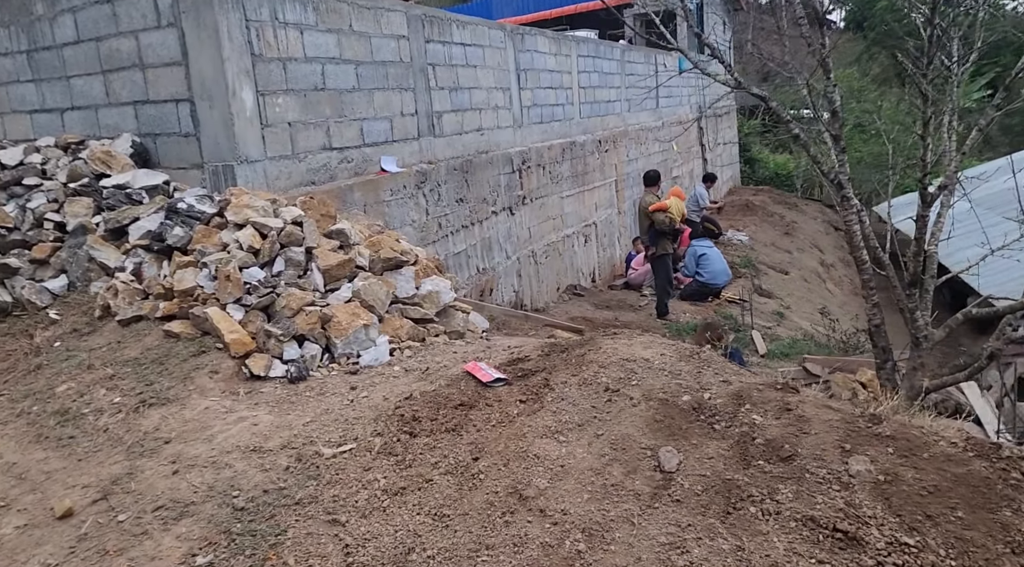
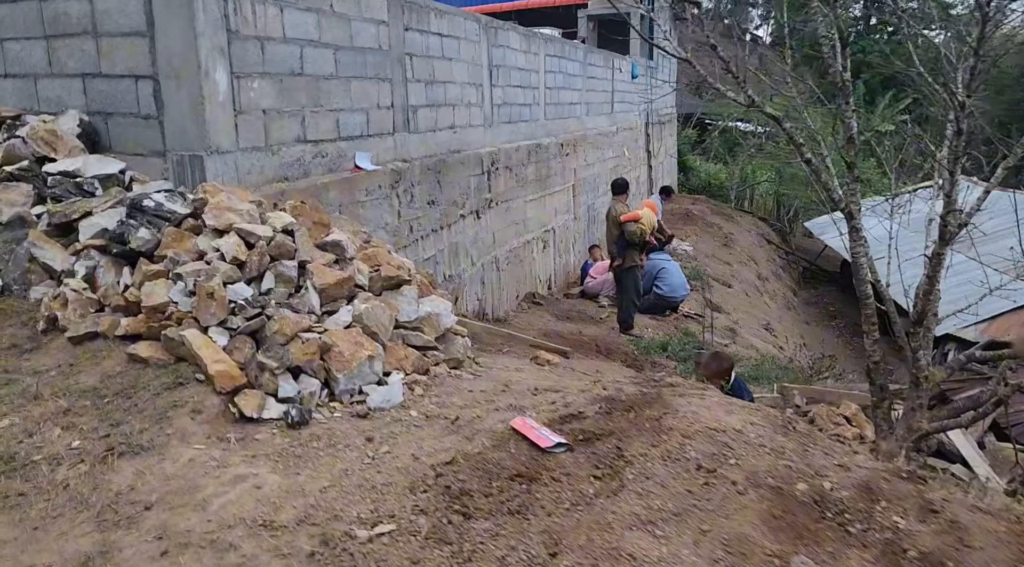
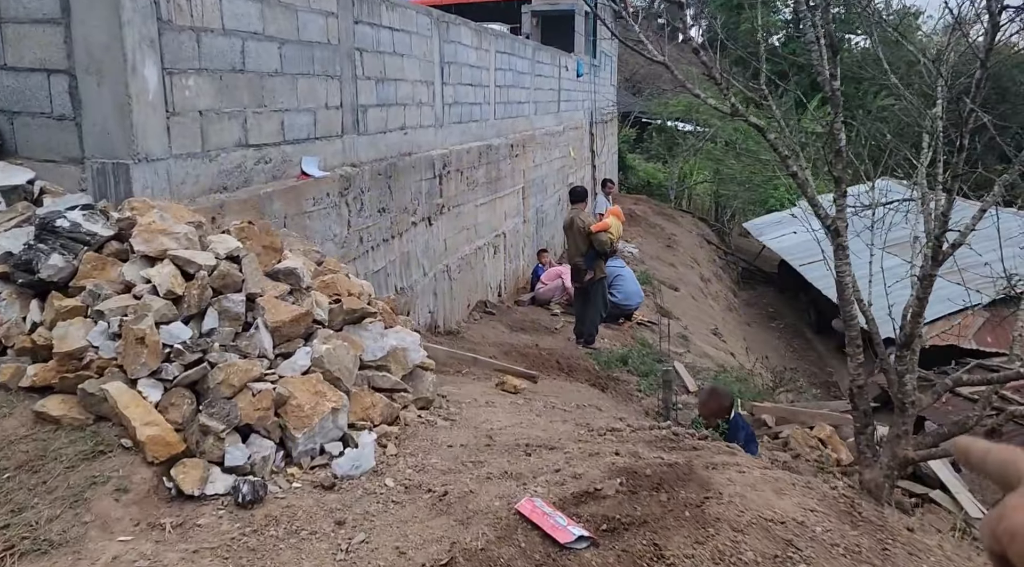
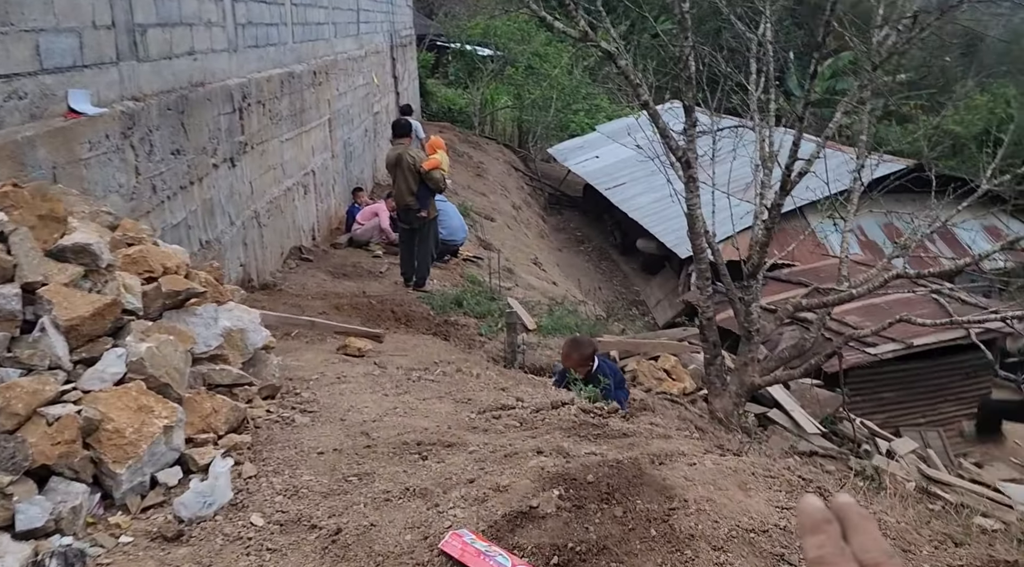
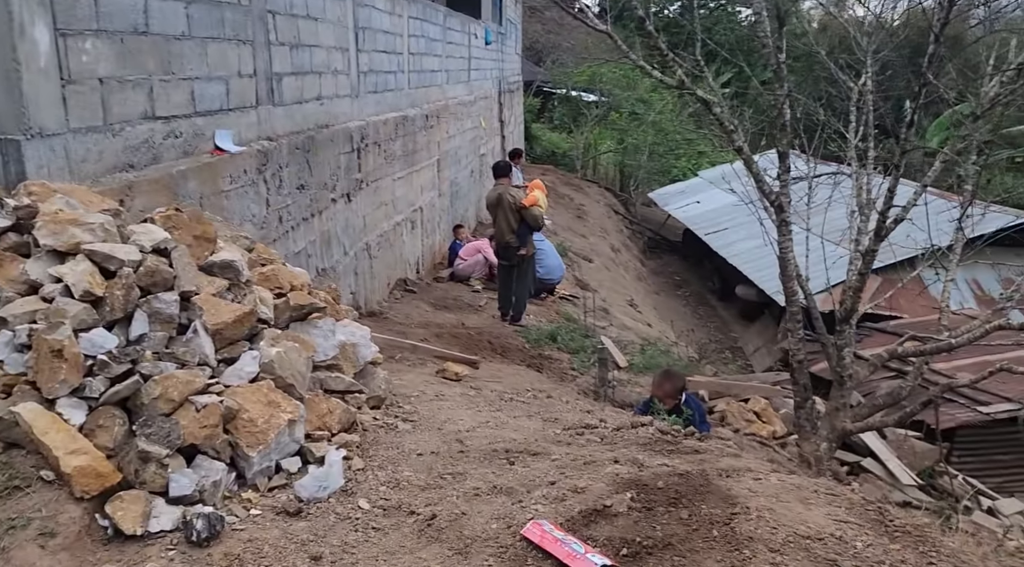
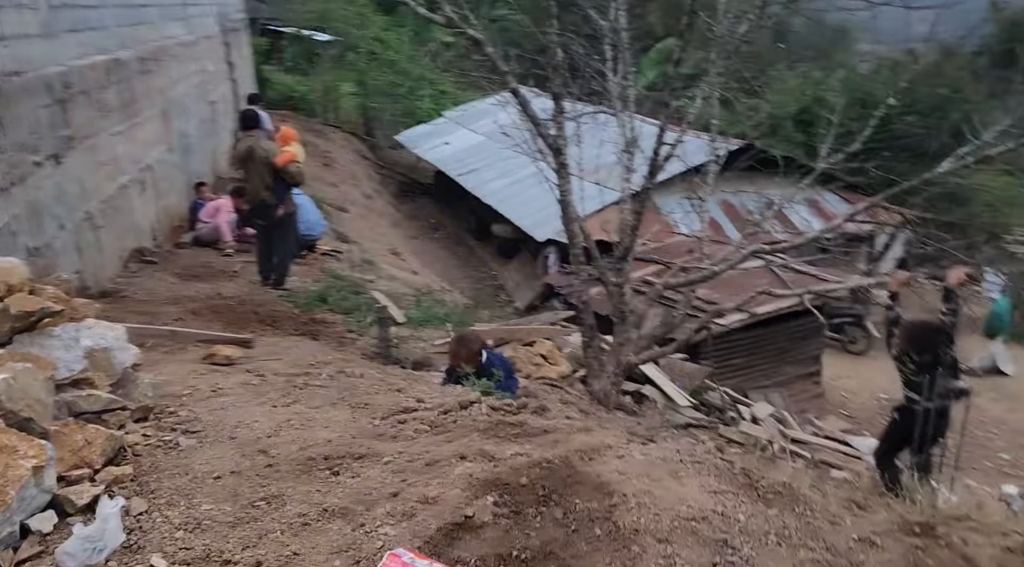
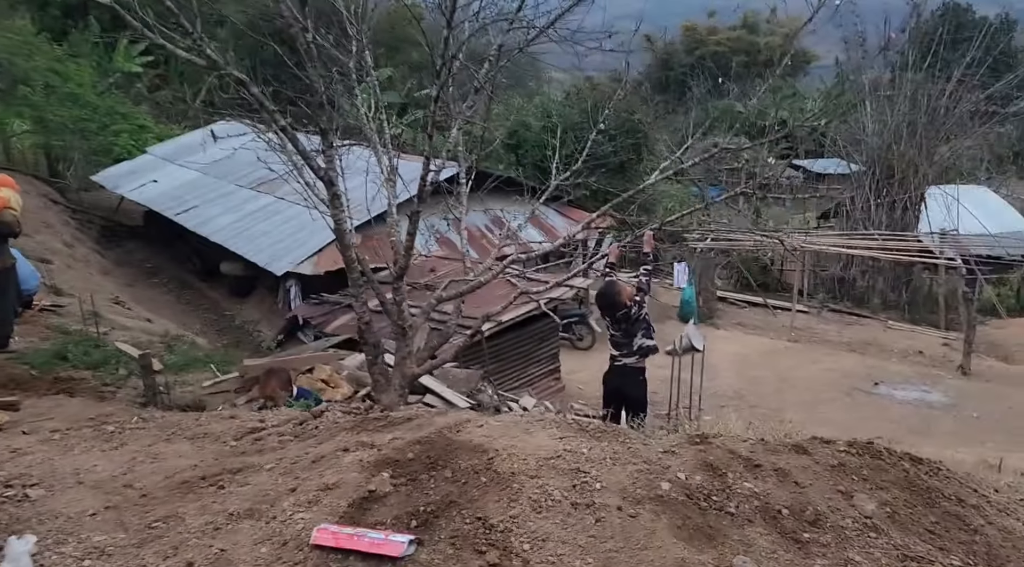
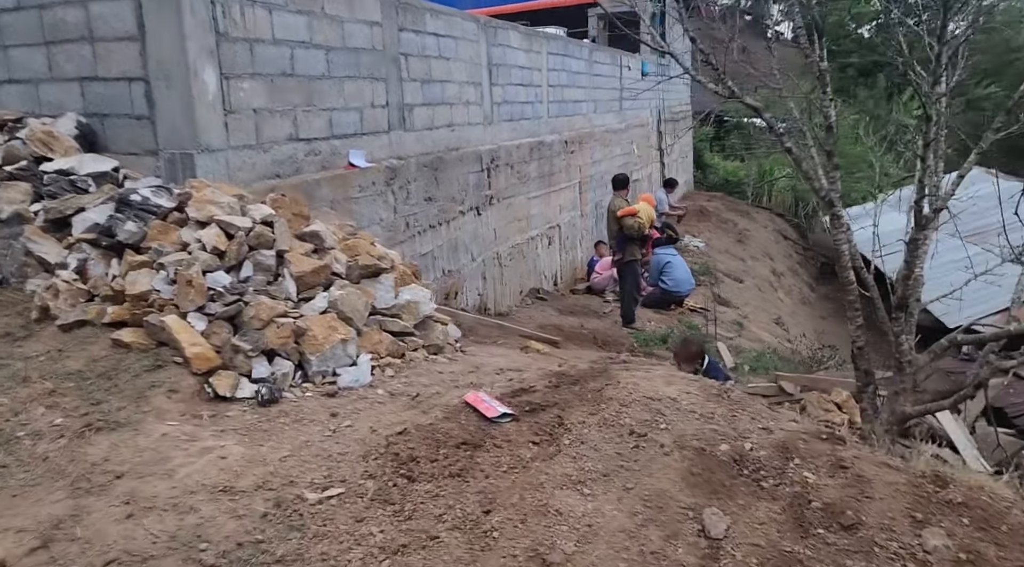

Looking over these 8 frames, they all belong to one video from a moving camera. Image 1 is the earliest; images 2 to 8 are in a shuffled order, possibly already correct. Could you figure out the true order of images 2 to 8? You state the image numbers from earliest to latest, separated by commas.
8, 2, 3, 5, 4, 6, 7
